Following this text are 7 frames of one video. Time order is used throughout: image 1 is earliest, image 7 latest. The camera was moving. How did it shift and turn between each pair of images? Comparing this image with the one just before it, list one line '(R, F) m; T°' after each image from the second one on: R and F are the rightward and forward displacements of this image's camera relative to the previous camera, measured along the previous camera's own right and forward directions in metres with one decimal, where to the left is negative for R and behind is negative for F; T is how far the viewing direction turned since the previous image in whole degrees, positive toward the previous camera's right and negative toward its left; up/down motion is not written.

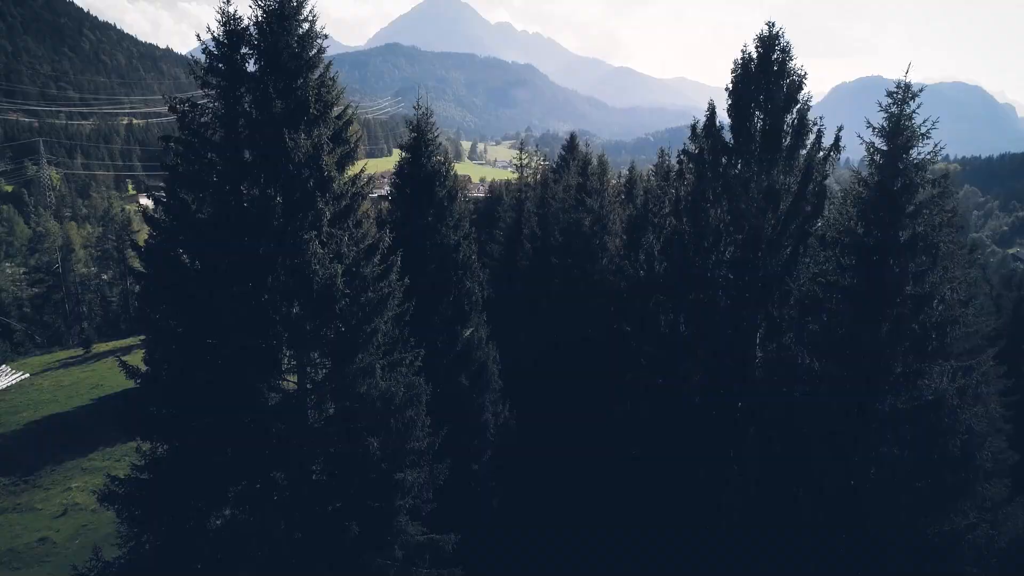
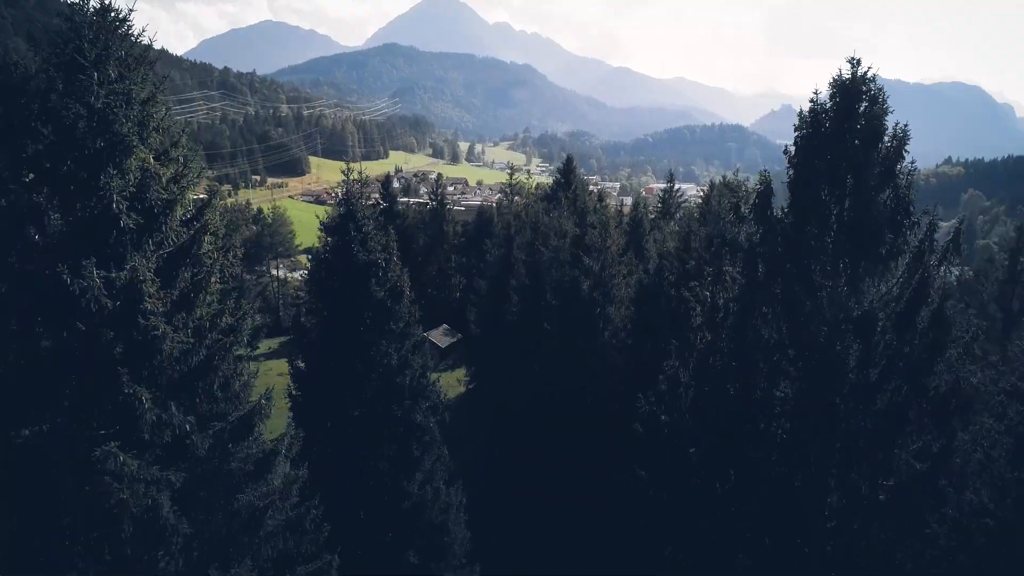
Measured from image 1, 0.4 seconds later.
(+0.3, +2.4) m; 0°
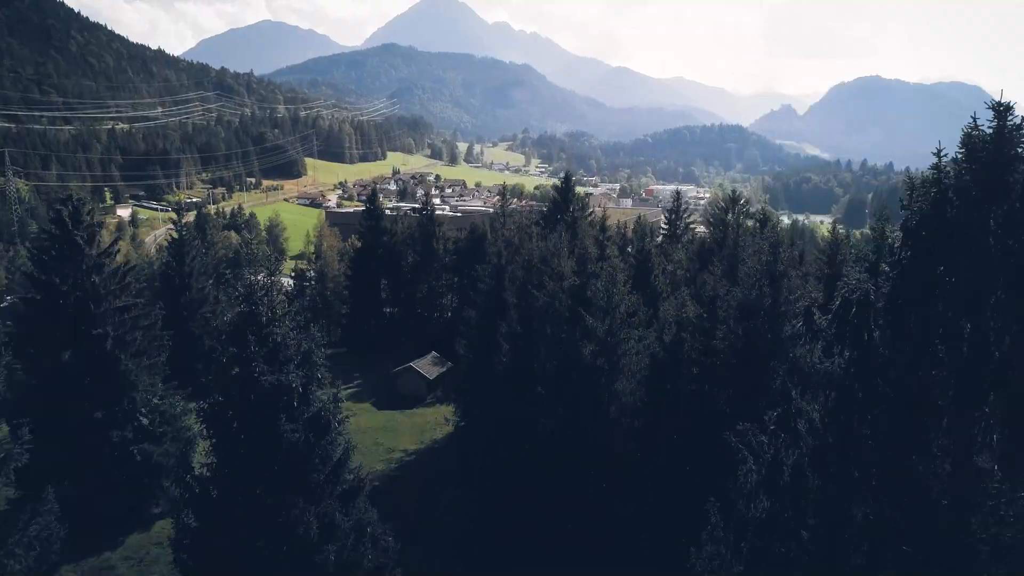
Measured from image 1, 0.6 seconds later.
(+0.2, +1.8) m; 0°
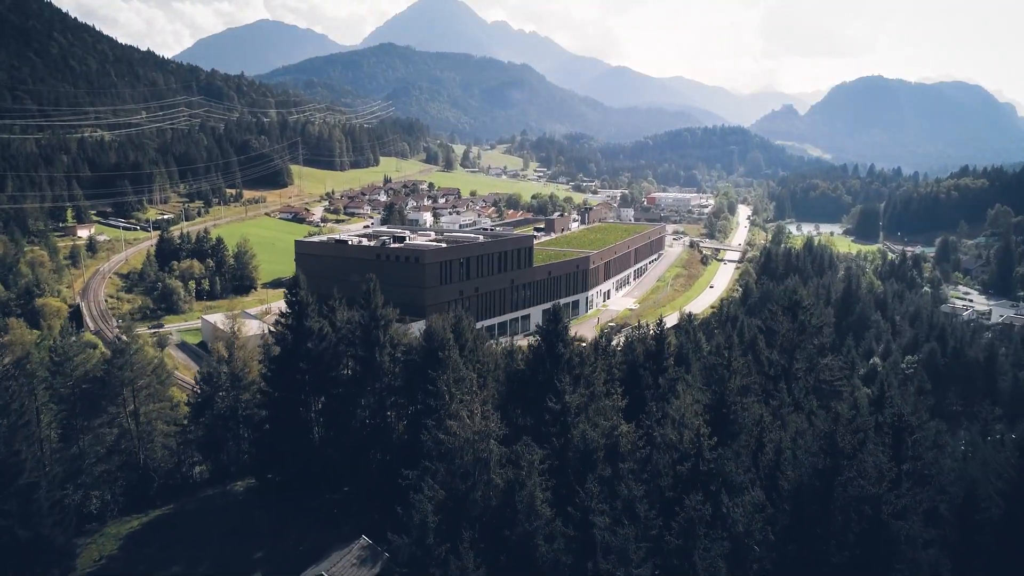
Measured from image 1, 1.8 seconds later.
(+0.7, +7.2) m; 0°
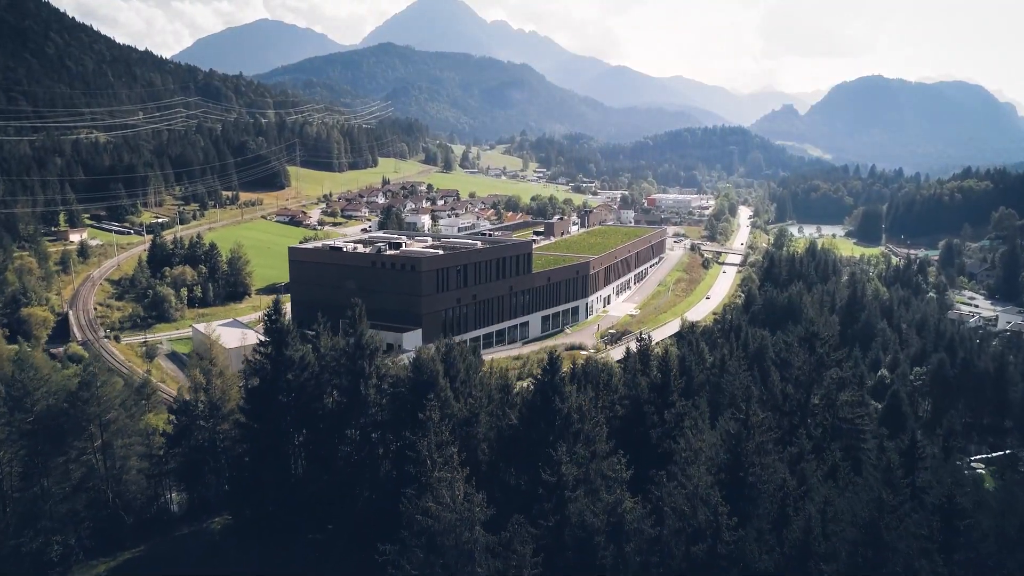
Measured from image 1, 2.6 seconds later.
(+0.1, +1.3) m; 0°
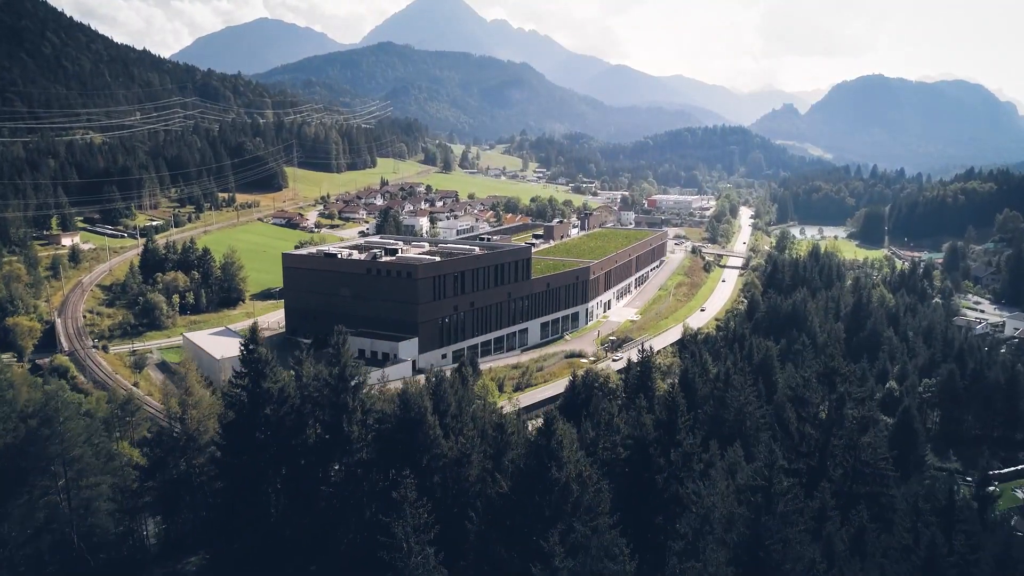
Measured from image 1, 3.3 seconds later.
(+0.1, +1.3) m; 0°
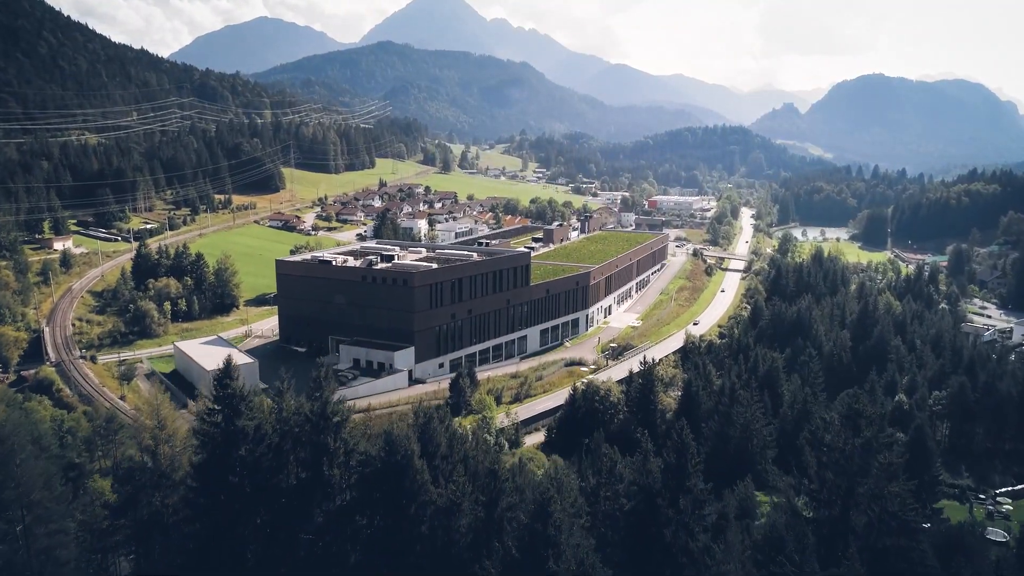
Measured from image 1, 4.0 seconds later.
(+0.1, +1.3) m; 0°
